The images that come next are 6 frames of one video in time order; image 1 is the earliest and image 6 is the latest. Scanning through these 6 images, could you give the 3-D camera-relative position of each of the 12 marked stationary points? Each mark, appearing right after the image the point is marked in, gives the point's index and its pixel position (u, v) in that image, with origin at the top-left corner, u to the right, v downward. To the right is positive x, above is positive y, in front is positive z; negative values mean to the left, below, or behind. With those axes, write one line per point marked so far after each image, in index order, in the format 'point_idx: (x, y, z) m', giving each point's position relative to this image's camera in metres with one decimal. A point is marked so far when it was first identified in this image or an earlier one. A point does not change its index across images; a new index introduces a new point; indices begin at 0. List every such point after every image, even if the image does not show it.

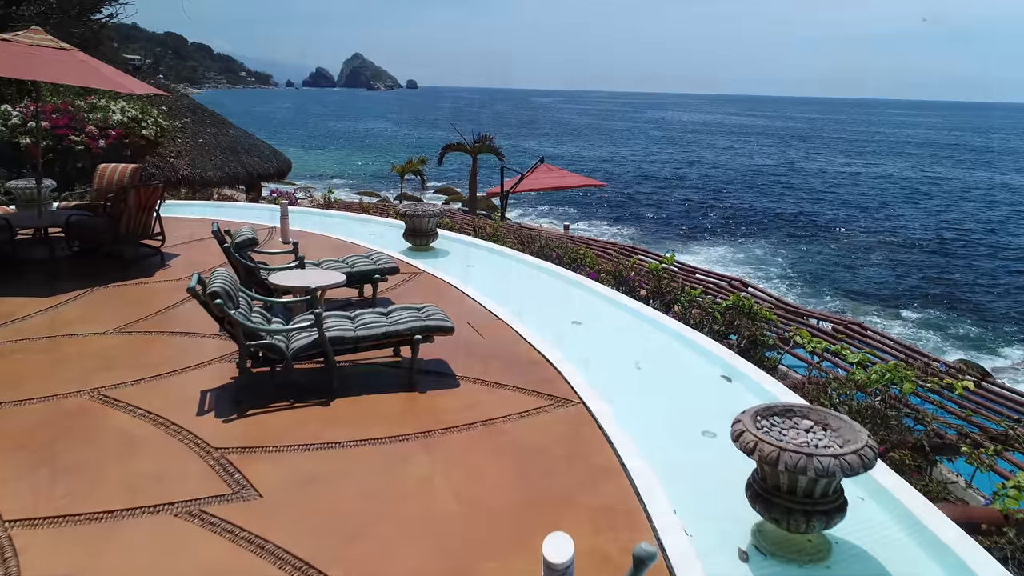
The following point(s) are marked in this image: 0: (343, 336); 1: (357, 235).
0: (-1.4, -0.4, +4.3) m
1: (-2.7, +0.9, +9.2) m
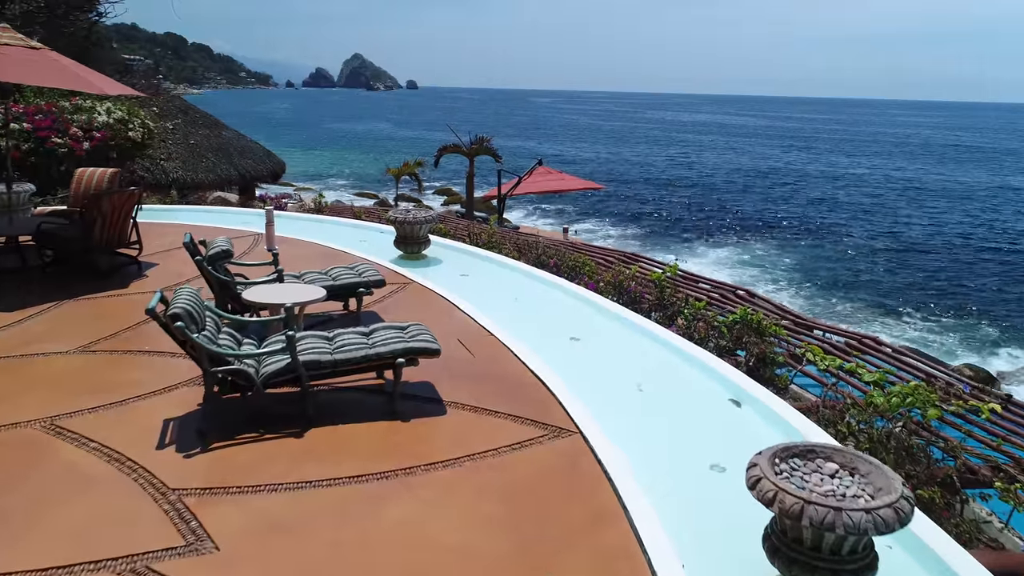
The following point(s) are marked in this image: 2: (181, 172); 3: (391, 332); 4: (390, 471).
0: (-1.4, -0.5, +3.9) m
1: (-2.8, +0.8, +8.9) m
2: (-10.3, +3.6, +16.3) m
3: (-1.0, -0.4, +4.3) m
4: (-0.8, -1.2, +3.5) m
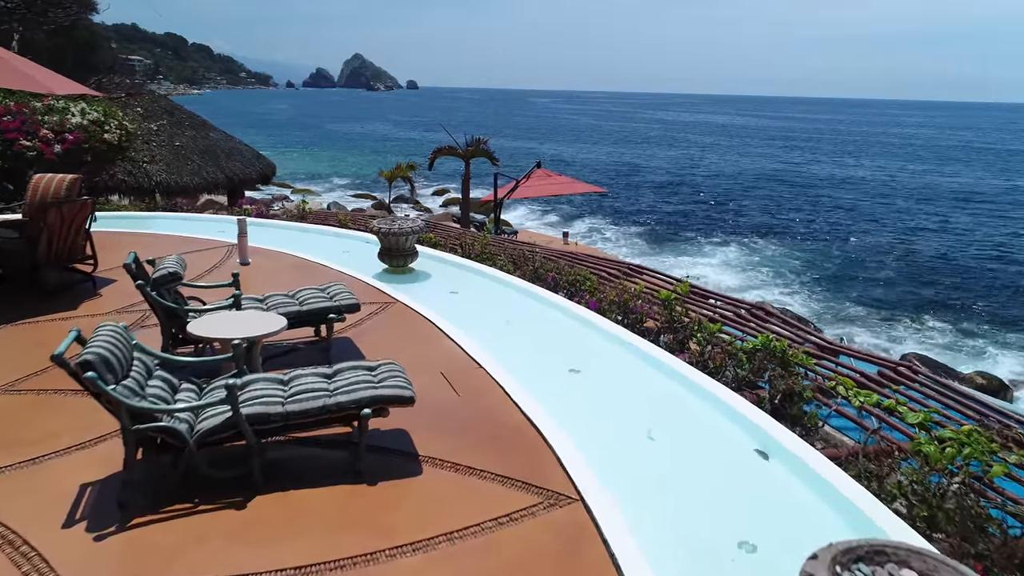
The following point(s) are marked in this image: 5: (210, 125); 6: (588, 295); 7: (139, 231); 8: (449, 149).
0: (-1.5, -0.8, +3.2) m
1: (-2.9, +0.5, +8.2) m
2: (-10.4, +3.4, +15.7) m
3: (-1.1, -0.6, +3.7) m
4: (-0.9, -1.5, +2.9) m
5: (-10.8, +5.8, +18.7) m
6: (+1.0, -0.1, +6.8) m
7: (-6.5, +1.0, +9.1) m
8: (-1.9, +4.2, +15.8) m
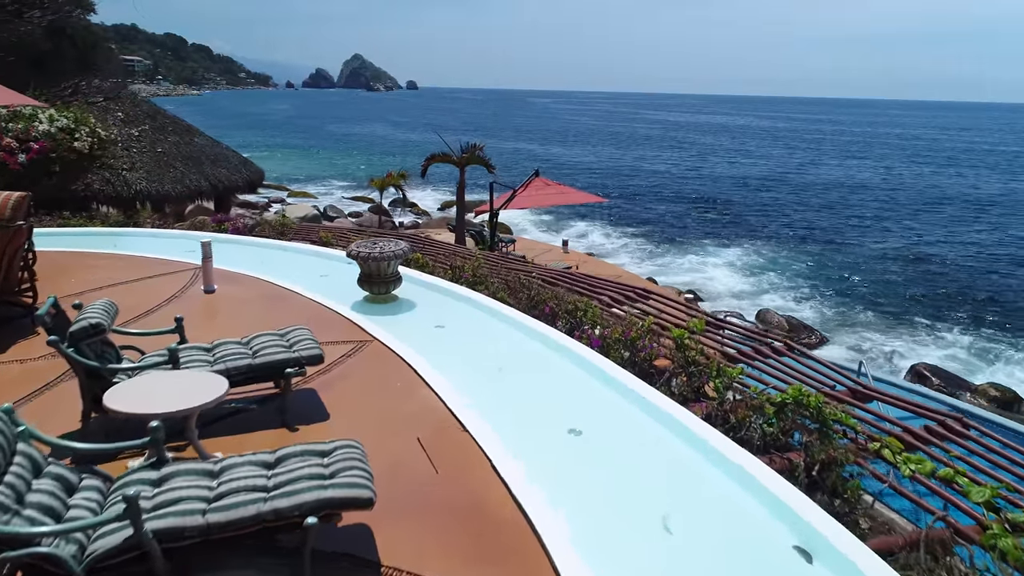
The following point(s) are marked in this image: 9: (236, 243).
0: (-1.6, -1.2, +2.5) m
1: (-3.0, +0.2, +7.5) m
2: (-10.5, +3.0, +14.9) m
3: (-1.2, -1.0, +3.0) m
4: (-1.0, -1.9, +2.2) m
5: (-10.9, +5.4, +18.0) m
6: (+0.9, -0.5, +6.1) m
7: (-6.6, +0.6, +8.4) m
8: (-2.0, +3.8, +15.1) m
9: (-4.6, +0.8, +8.9) m
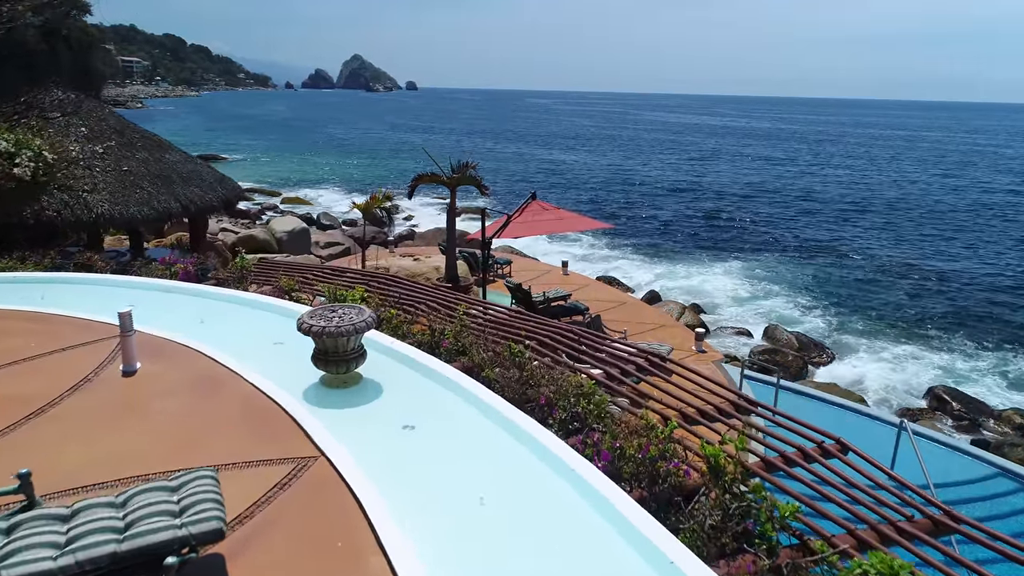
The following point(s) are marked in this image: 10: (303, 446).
0: (-1.7, -2.0, +1.3) m
1: (-3.1, -0.7, +6.3) m
2: (-10.6, +2.1, +13.7) m
3: (-1.3, -1.8, +1.7) m
4: (-1.1, -2.7, +0.9) m
5: (-11.0, +4.6, +16.7) m
6: (+0.8, -1.3, +4.9) m
7: (-6.7, -0.2, +7.1) m
8: (-2.1, +3.0, +13.9) m
9: (-4.7, -0.1, +7.6) m
10: (-1.8, -1.3, +4.5) m
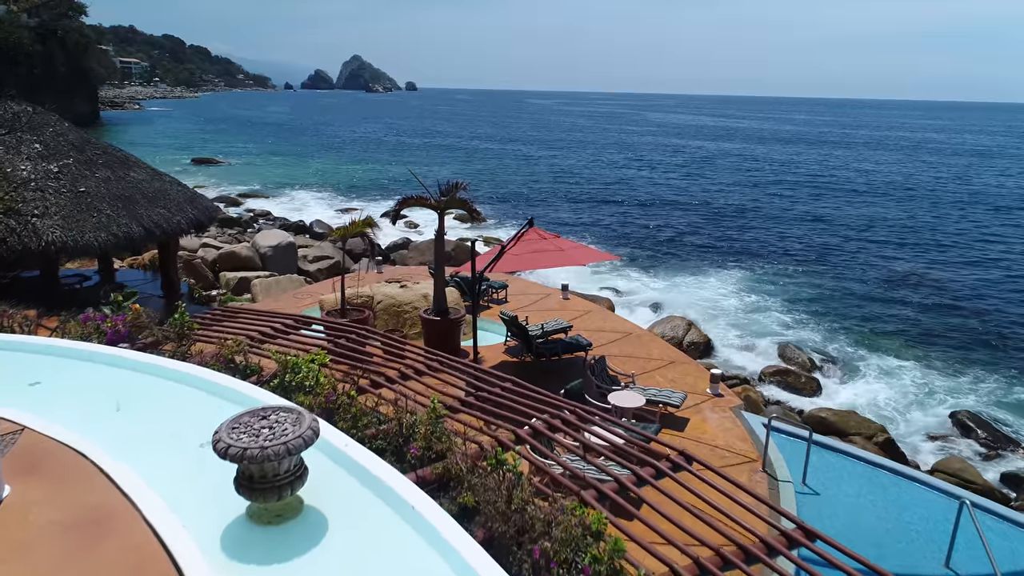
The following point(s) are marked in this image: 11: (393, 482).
0: (-1.8, -2.8, 0.0) m
1: (-3.2, -1.5, +5.0) m
2: (-10.7, +1.3, +12.4) m
3: (-1.4, -2.6, +0.4) m
4: (-1.2, -3.5, -0.4) m
5: (-11.1, +3.7, +15.4) m
6: (+0.7, -2.1, +3.6) m
7: (-6.8, -1.1, +5.8) m
8: (-2.3, +2.2, +12.5) m
9: (-4.9, -0.9, +6.3) m
10: (-2.0, -2.1, +3.2) m
11: (-1.0, -1.7, +4.4) m
